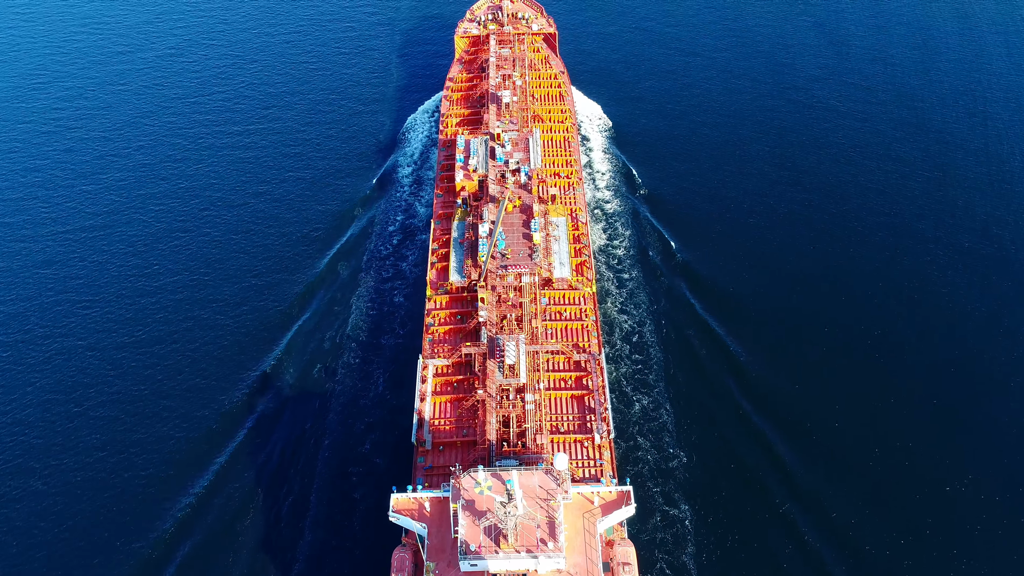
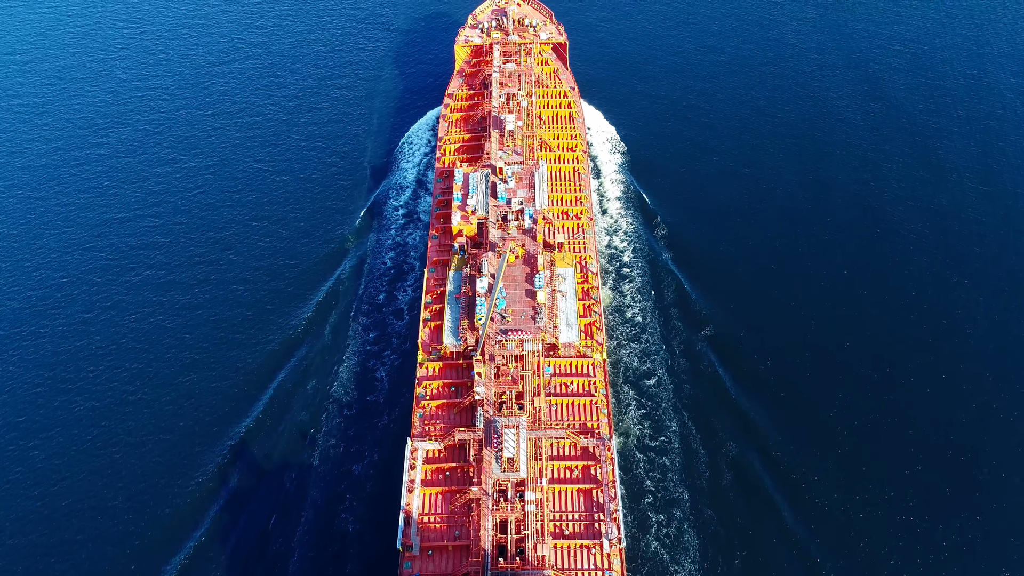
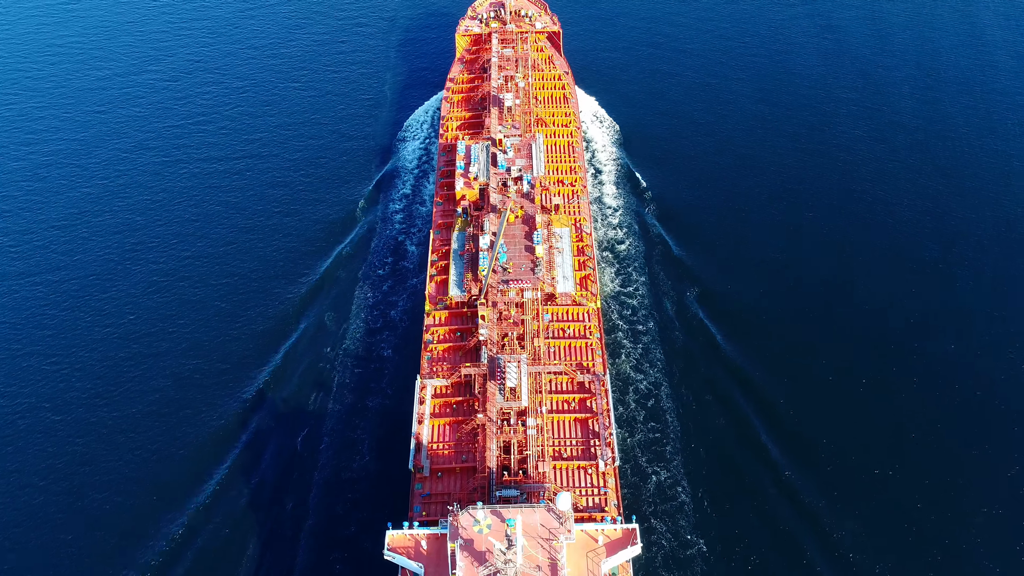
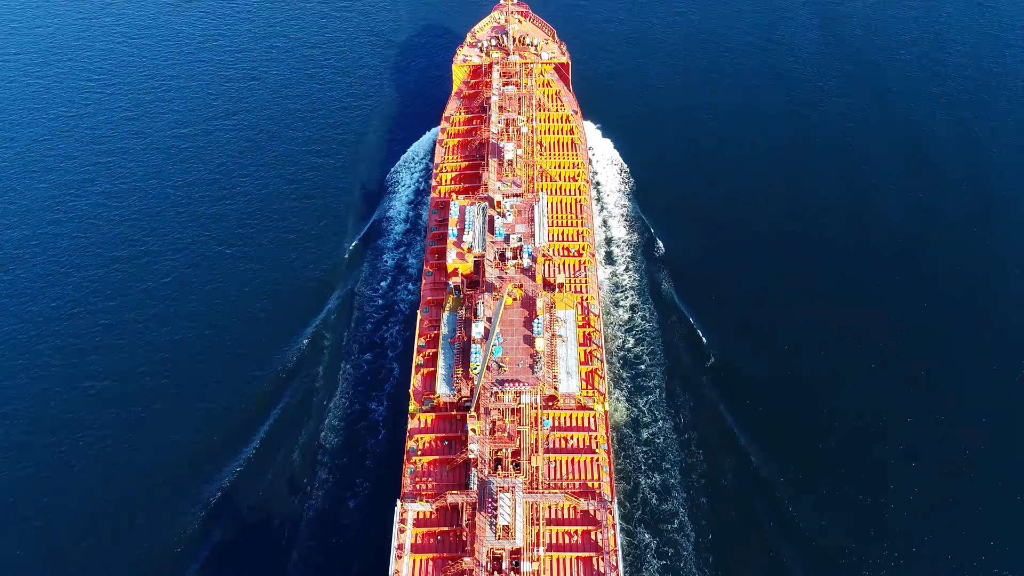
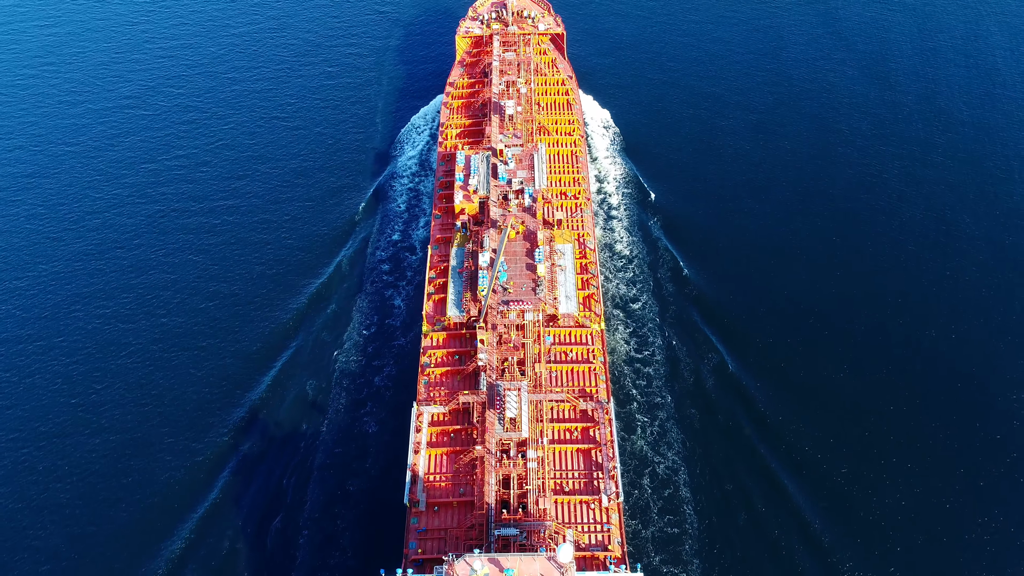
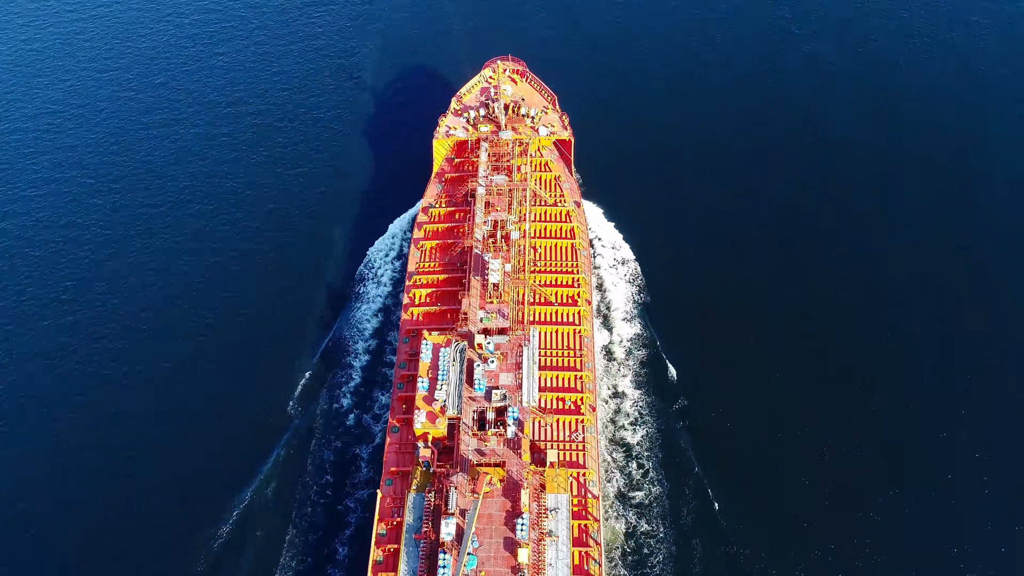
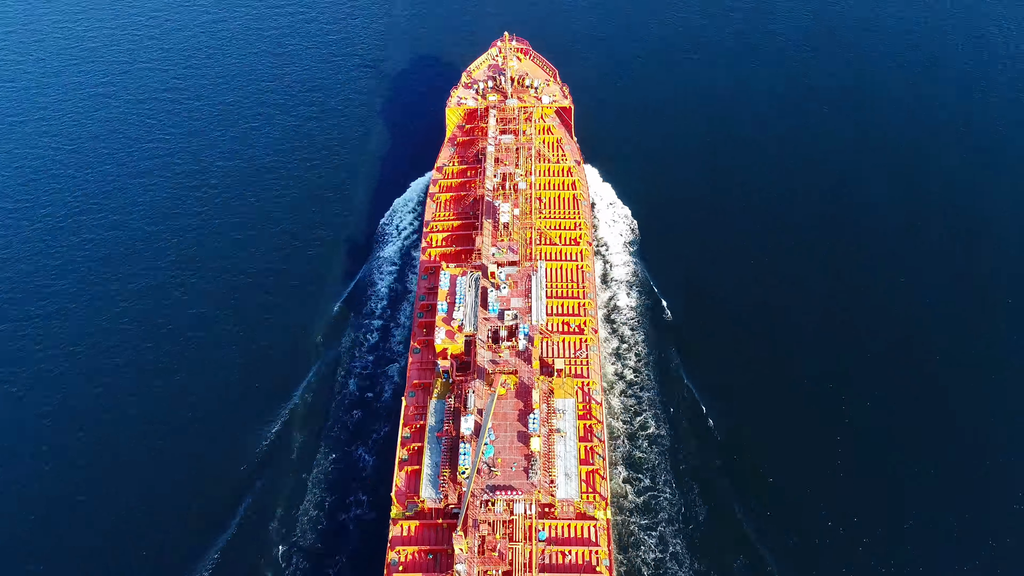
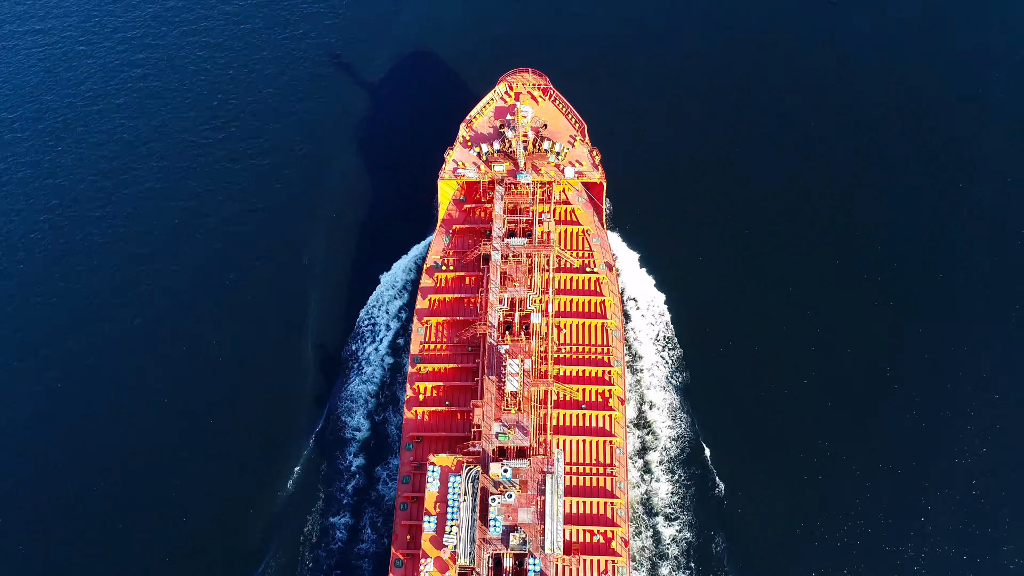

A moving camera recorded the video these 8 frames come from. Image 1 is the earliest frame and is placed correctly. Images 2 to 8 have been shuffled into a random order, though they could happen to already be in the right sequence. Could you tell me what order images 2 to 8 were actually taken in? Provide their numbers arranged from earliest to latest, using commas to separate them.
3, 5, 2, 4, 7, 6, 8
